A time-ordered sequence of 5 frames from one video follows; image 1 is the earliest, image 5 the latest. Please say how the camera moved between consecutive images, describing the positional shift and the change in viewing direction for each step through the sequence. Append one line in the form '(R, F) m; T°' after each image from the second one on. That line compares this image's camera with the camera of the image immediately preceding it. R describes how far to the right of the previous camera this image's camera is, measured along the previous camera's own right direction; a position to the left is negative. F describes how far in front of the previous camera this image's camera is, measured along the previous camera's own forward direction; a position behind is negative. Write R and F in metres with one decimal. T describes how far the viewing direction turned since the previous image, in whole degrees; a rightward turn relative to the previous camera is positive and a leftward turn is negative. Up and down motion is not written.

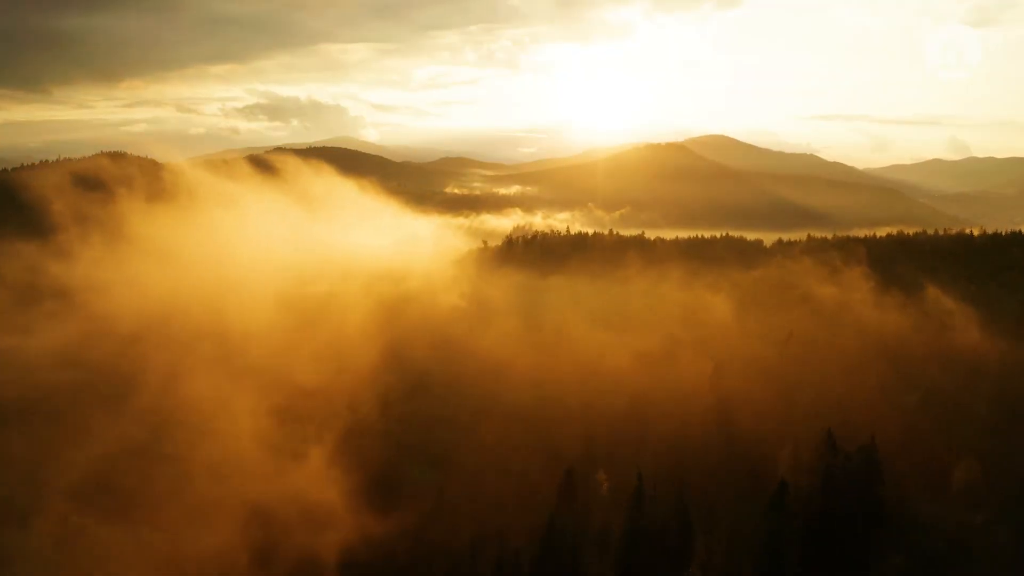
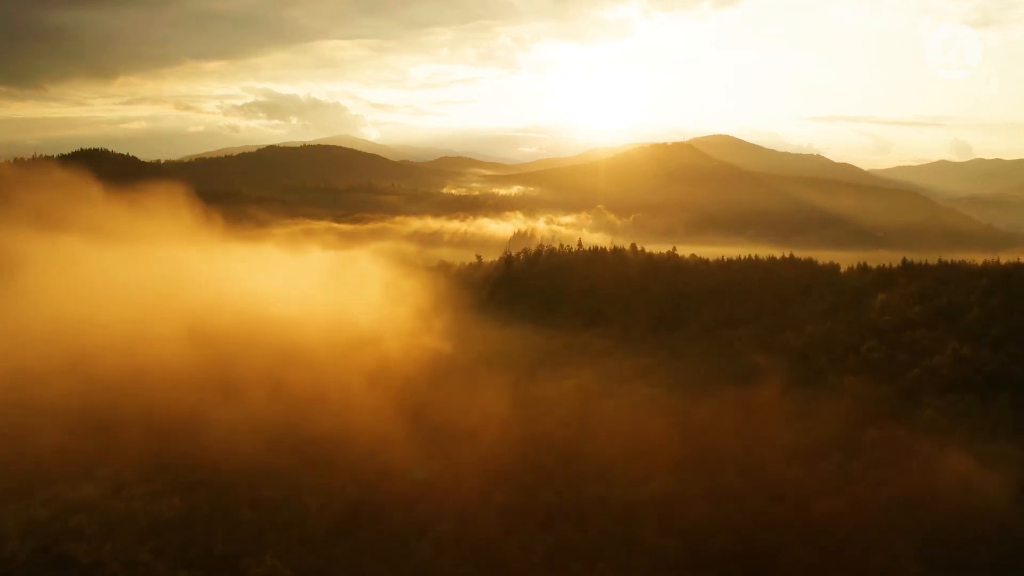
(-0.2, +10.6) m; 0°
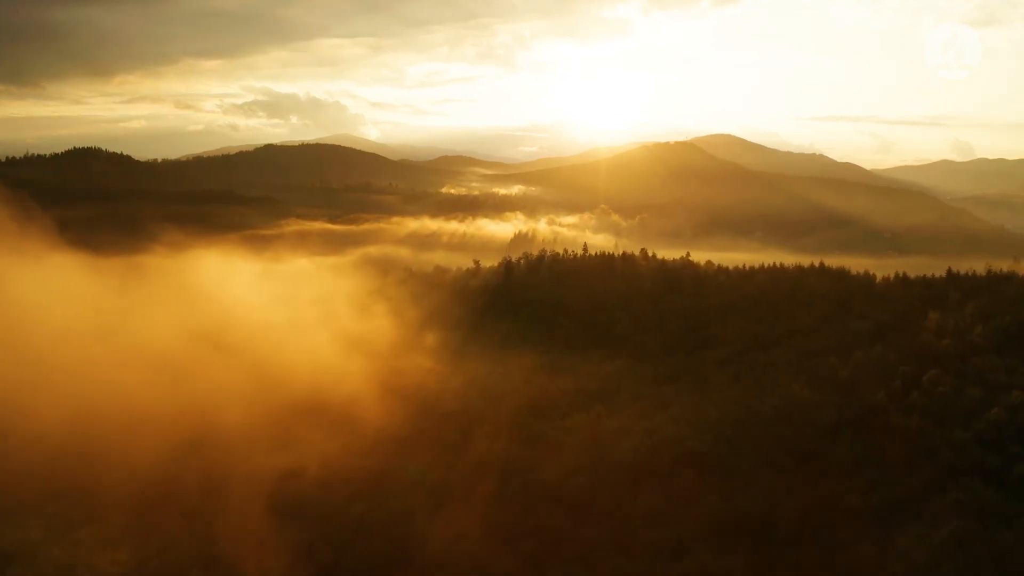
(0.0, +3.5) m; 0°
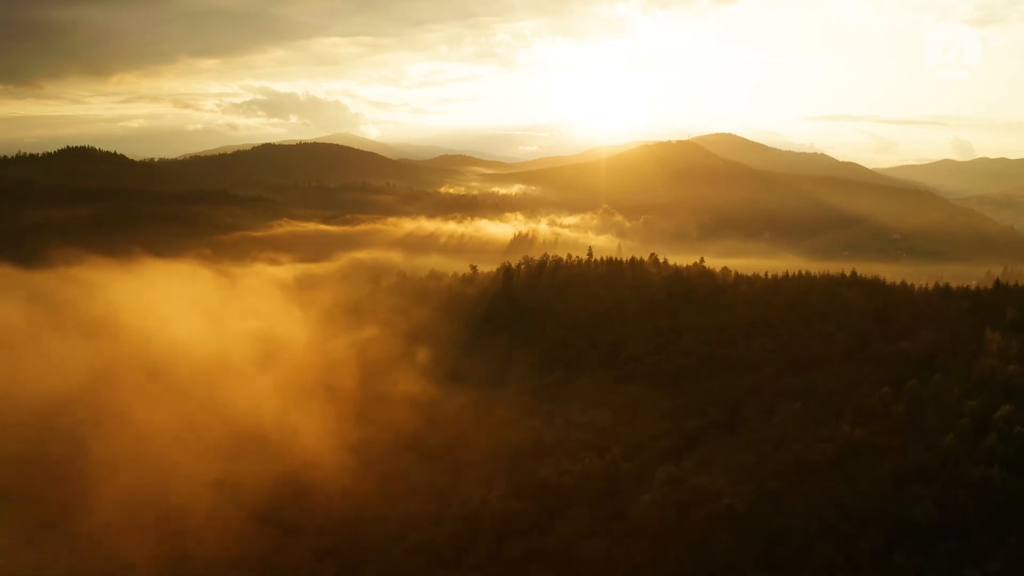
(+0.1, +3.1) m; 0°
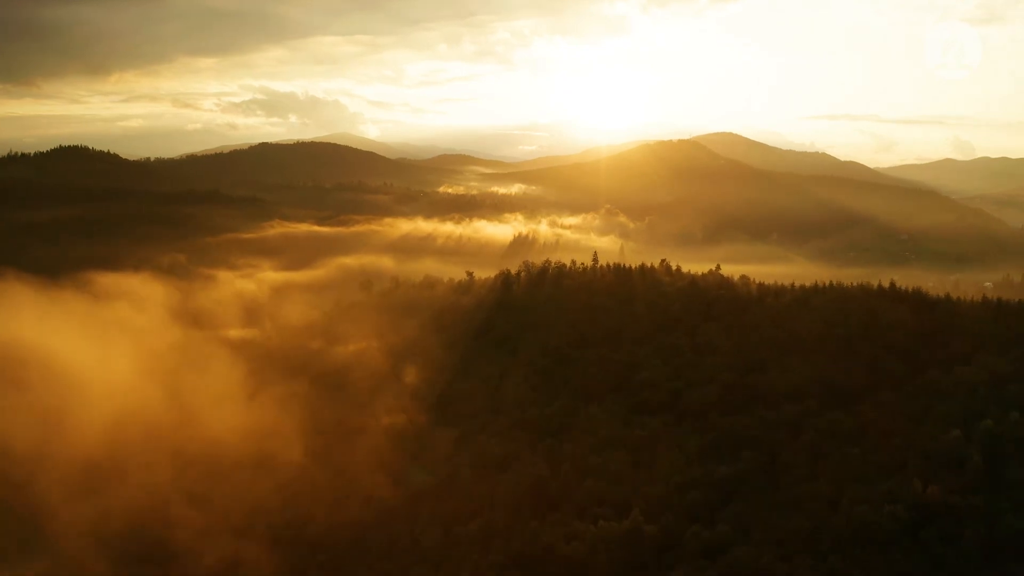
(+0.1, +3.1) m; 0°
